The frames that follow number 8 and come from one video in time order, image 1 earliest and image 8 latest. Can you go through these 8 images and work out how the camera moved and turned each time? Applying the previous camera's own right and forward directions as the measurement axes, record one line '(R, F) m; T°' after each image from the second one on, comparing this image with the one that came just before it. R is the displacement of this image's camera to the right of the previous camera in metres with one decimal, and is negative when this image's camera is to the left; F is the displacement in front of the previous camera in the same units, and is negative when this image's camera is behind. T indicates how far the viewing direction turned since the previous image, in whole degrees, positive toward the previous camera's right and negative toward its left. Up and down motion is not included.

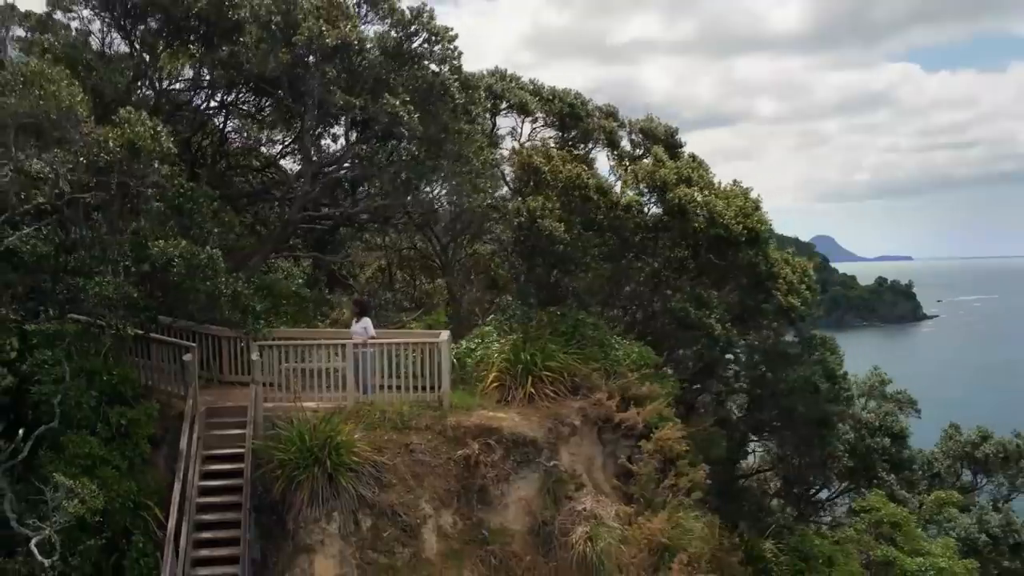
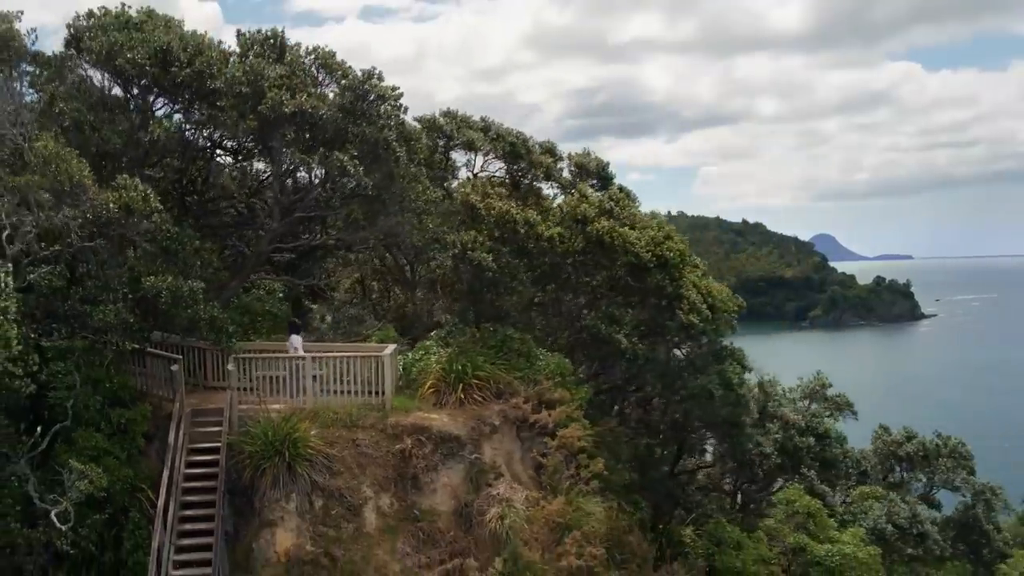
(+0.8, -1.5) m; 0°
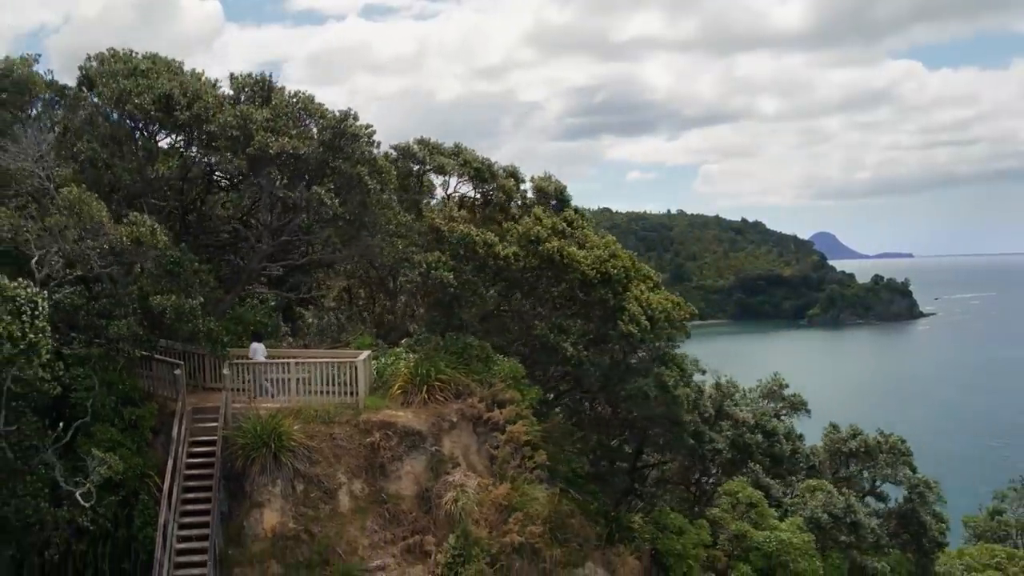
(+0.6, -1.4) m; 0°
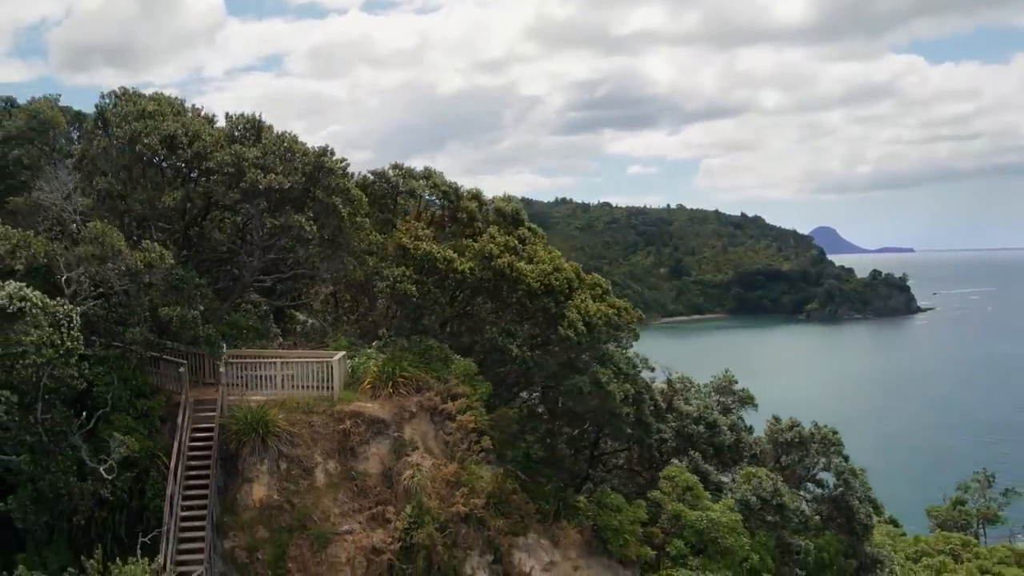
(+0.8, -1.9) m; 0°
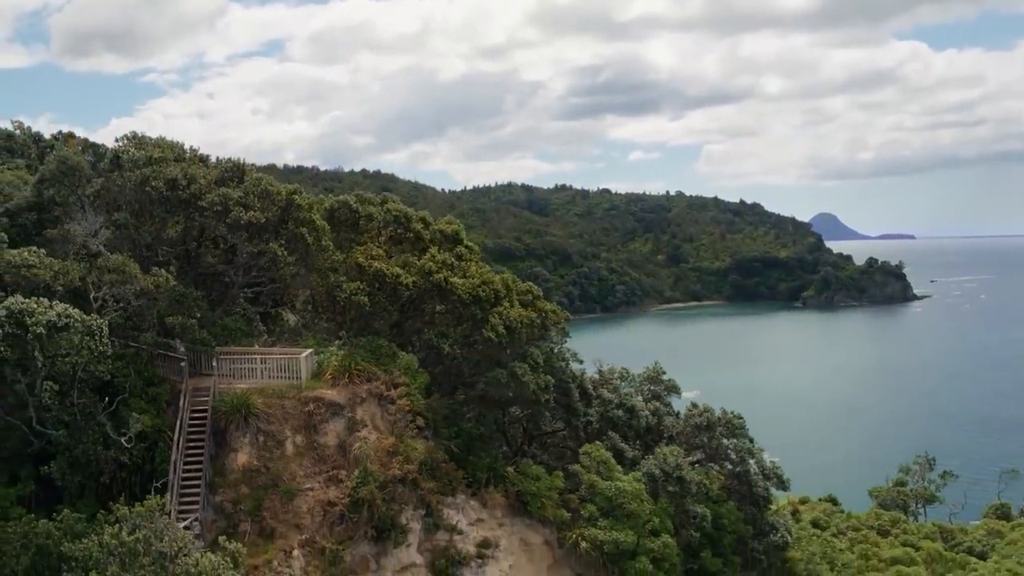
(+1.5, -3.3) m; 0°
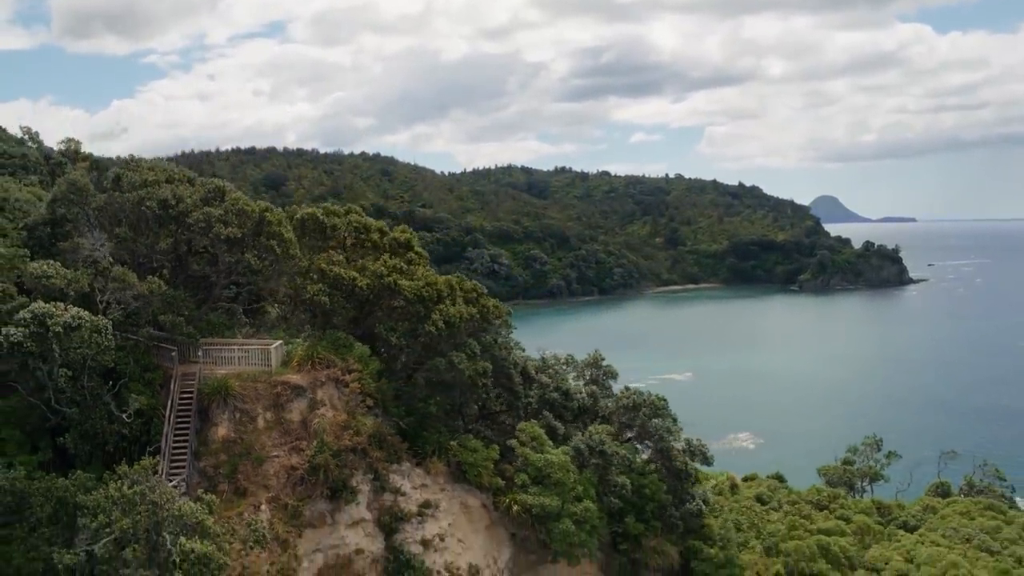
(+1.6, -3.1) m; 0°
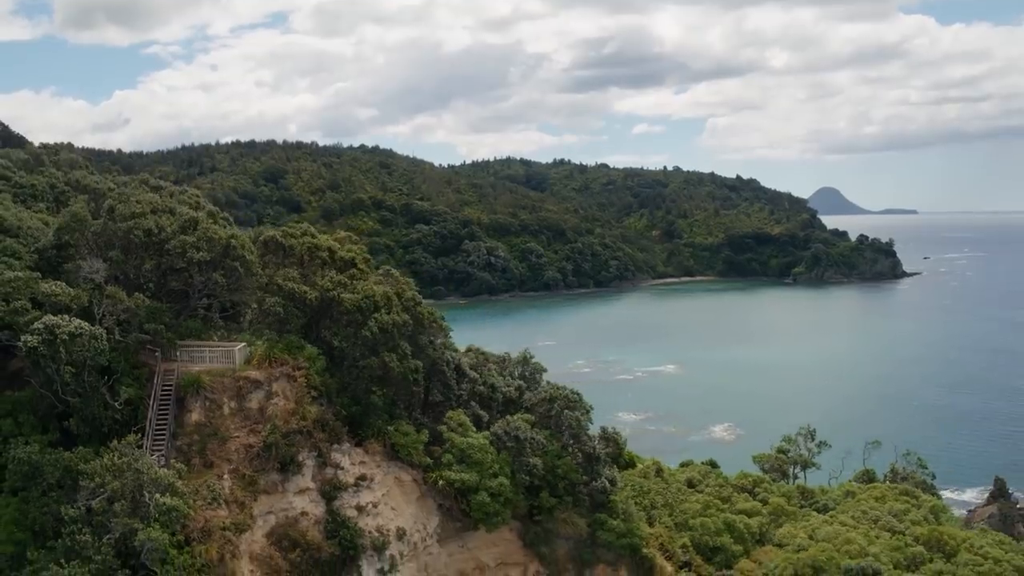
(+2.5, -4.4) m; 0°
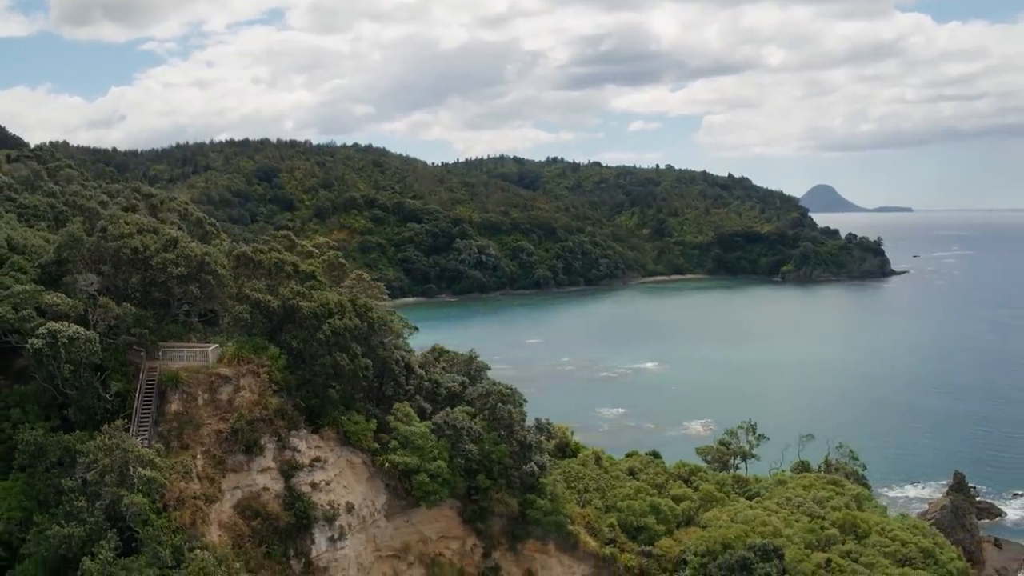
(+2.3, -4.2) m; 0°
